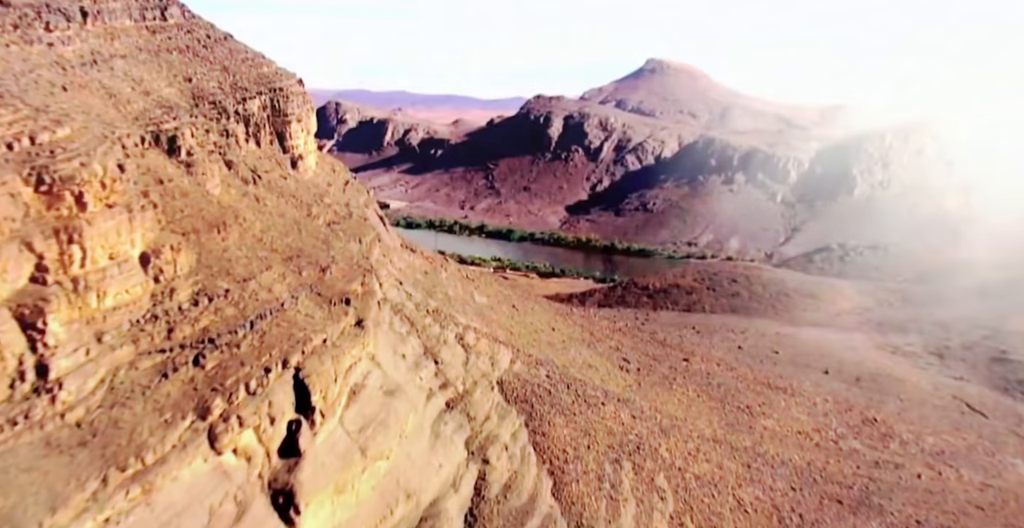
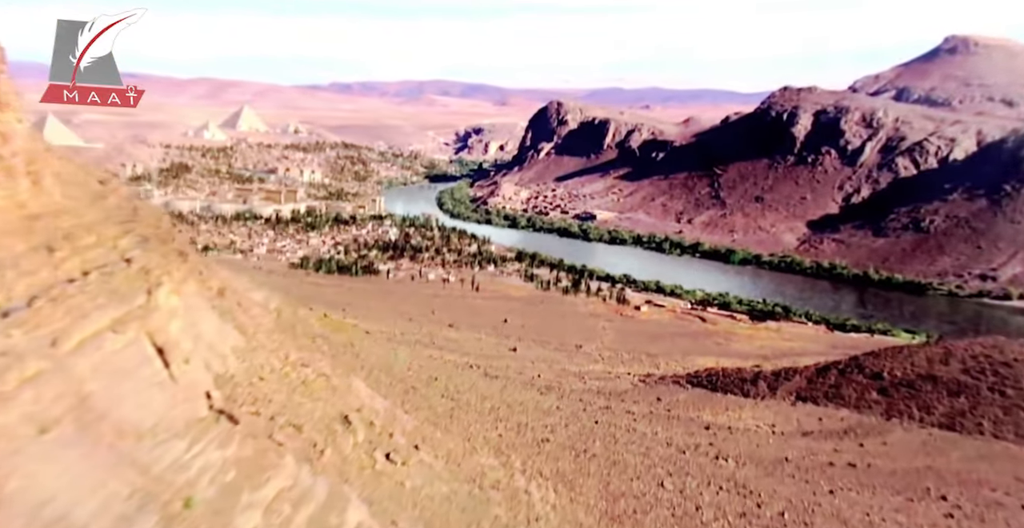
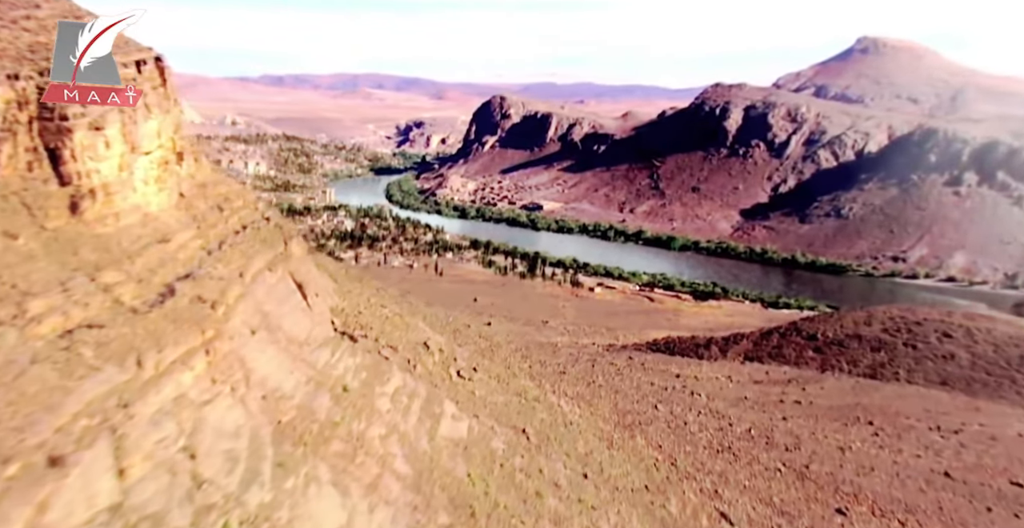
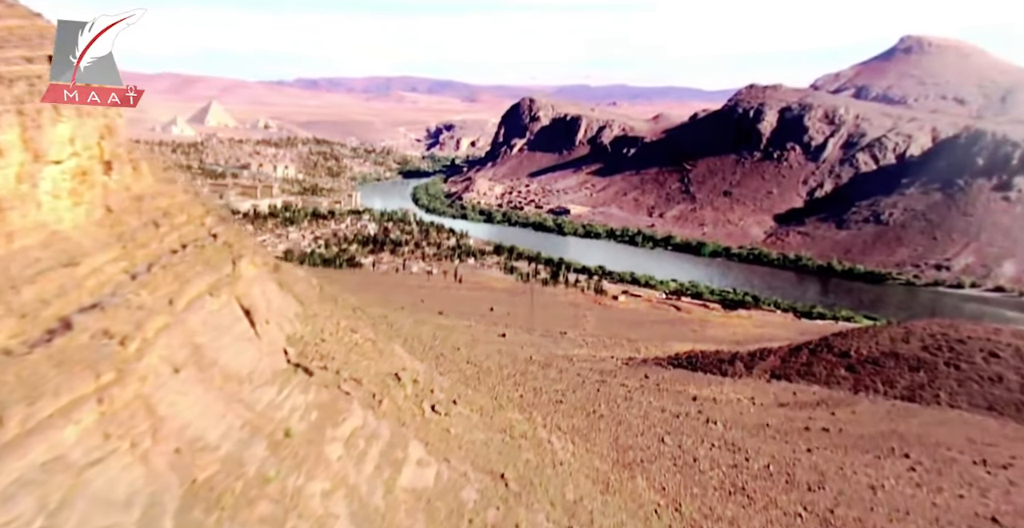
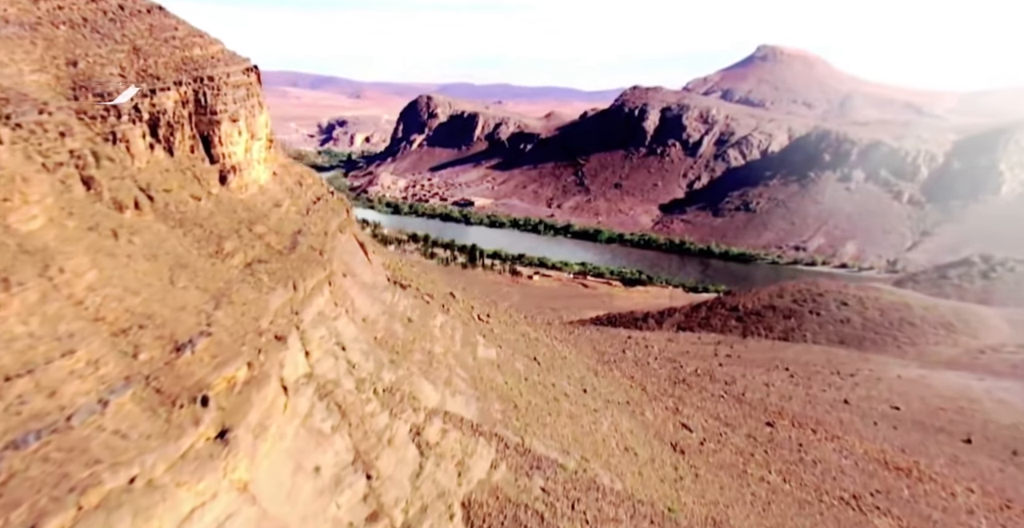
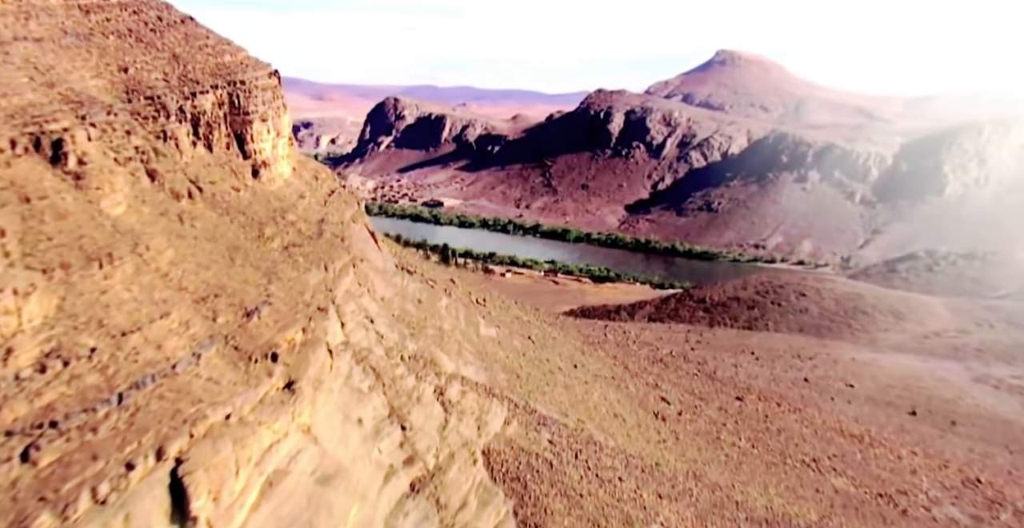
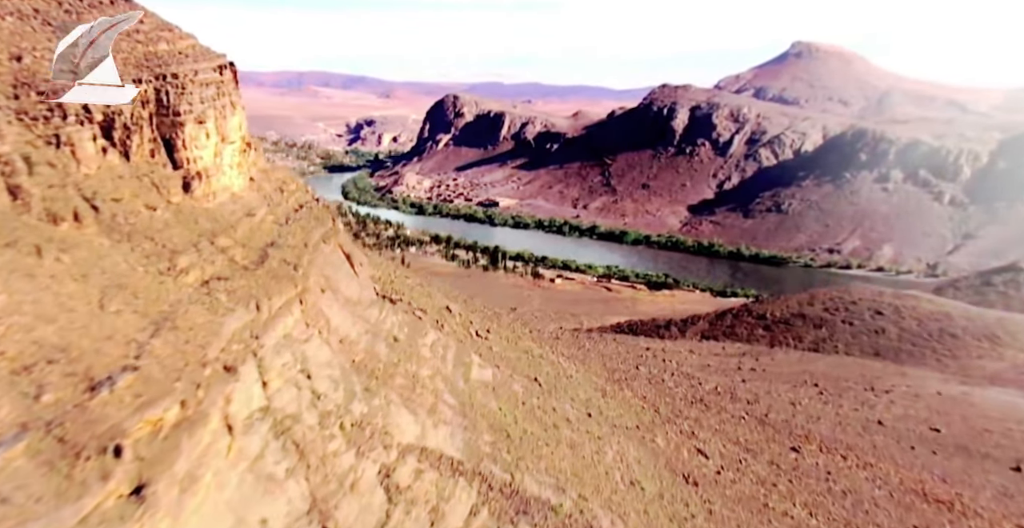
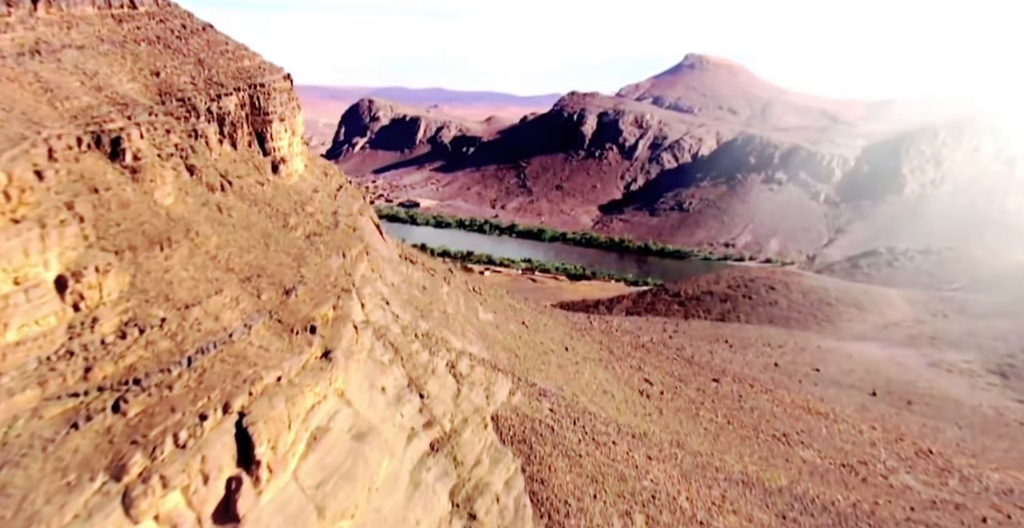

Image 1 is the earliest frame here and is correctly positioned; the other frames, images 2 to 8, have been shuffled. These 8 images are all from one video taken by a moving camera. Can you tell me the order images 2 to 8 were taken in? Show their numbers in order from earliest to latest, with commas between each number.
8, 6, 5, 7, 3, 4, 2
